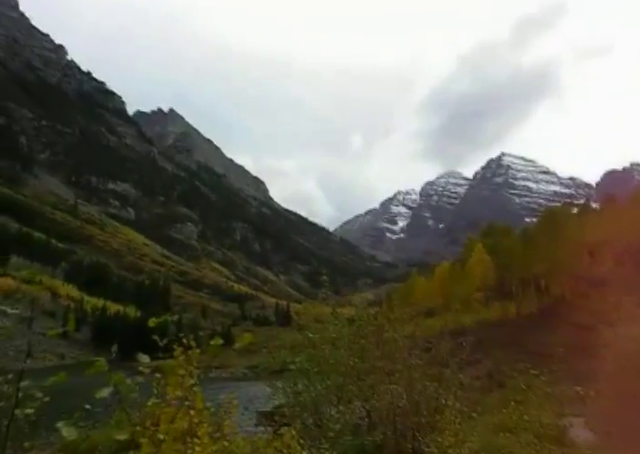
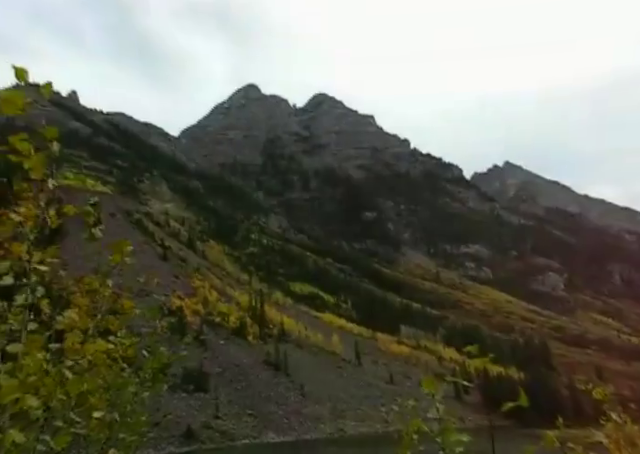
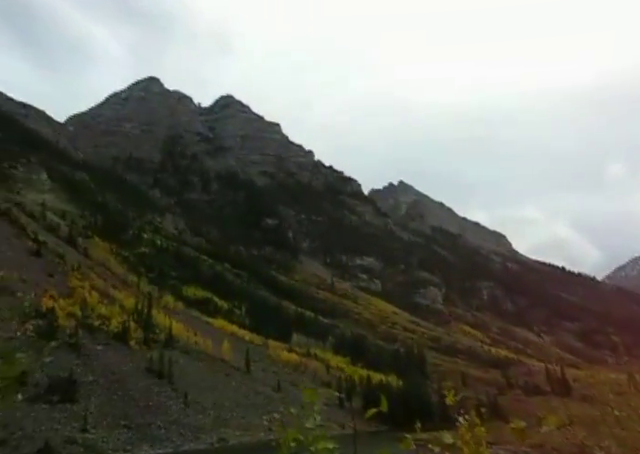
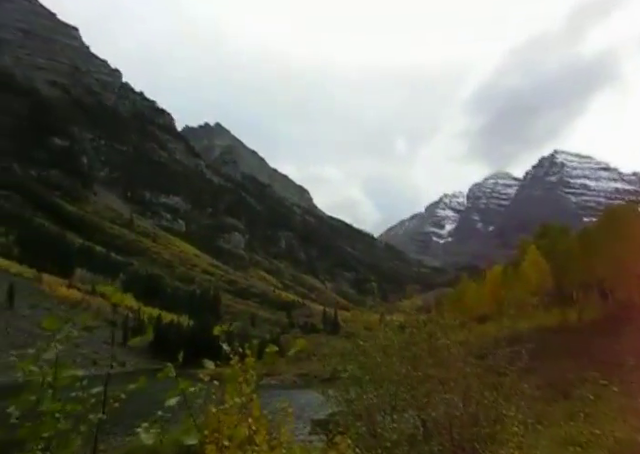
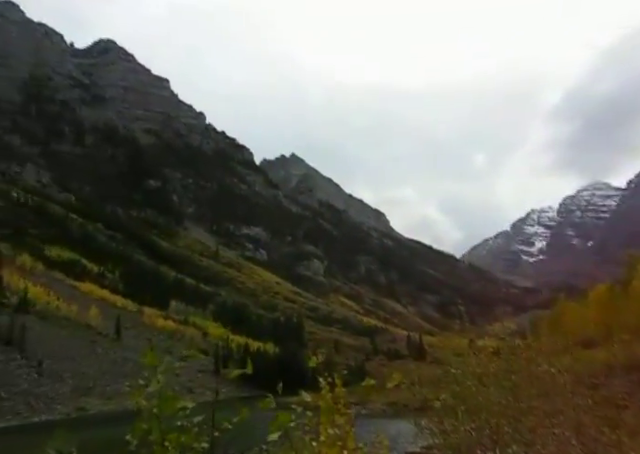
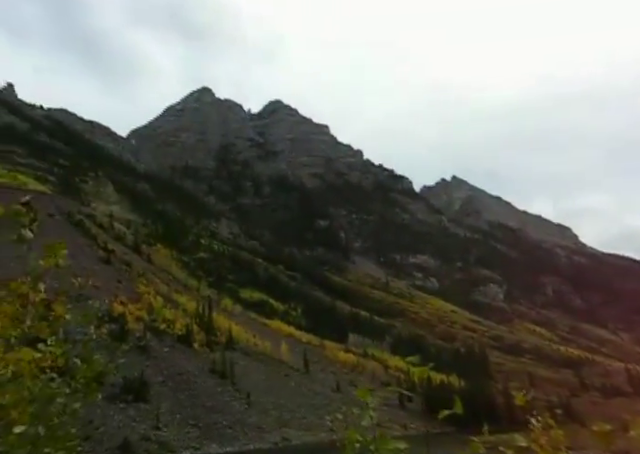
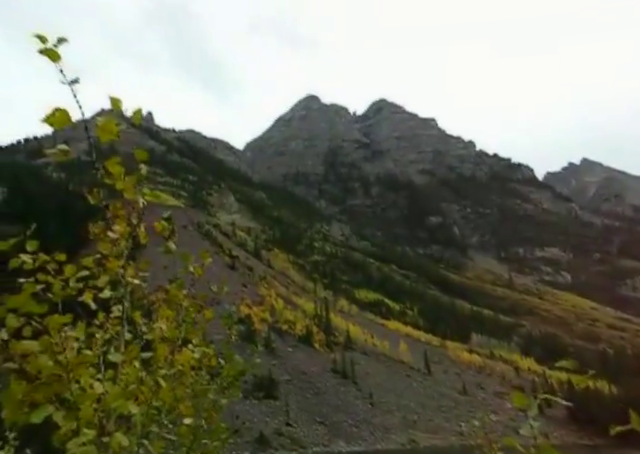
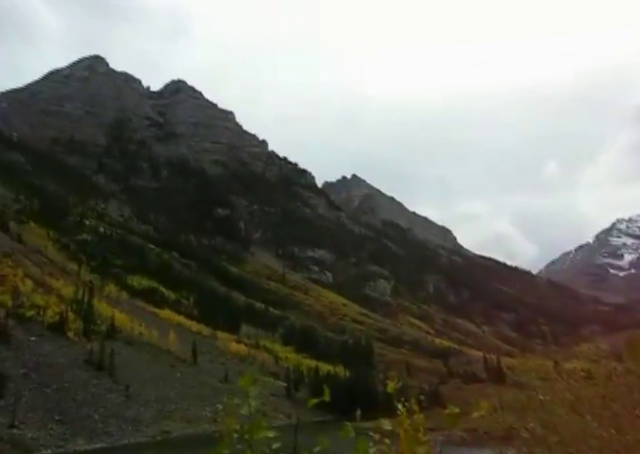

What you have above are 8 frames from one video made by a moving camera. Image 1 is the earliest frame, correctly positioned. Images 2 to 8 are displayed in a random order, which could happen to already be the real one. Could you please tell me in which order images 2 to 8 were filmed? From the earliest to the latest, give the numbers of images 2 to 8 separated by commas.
4, 5, 8, 3, 6, 2, 7
